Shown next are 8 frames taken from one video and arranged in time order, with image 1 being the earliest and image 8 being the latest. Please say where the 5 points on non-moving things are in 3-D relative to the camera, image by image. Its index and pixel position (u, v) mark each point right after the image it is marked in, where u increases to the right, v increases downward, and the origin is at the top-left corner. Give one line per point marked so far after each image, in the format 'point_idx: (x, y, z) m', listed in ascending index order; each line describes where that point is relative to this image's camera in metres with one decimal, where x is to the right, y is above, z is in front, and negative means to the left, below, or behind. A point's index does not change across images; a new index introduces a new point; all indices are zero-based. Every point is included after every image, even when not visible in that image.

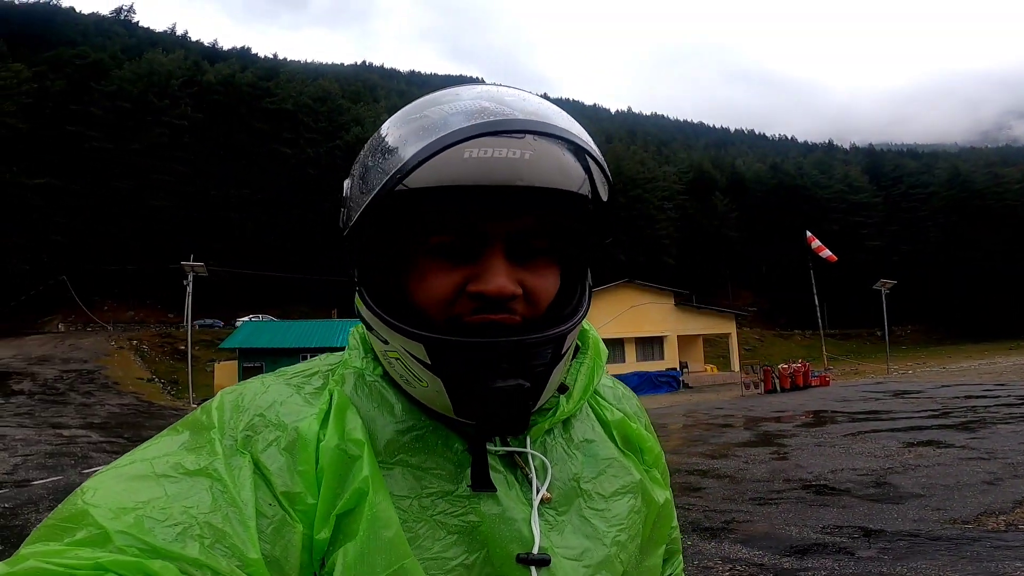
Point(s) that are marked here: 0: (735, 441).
0: (+3.1, -2.1, +8.2) m
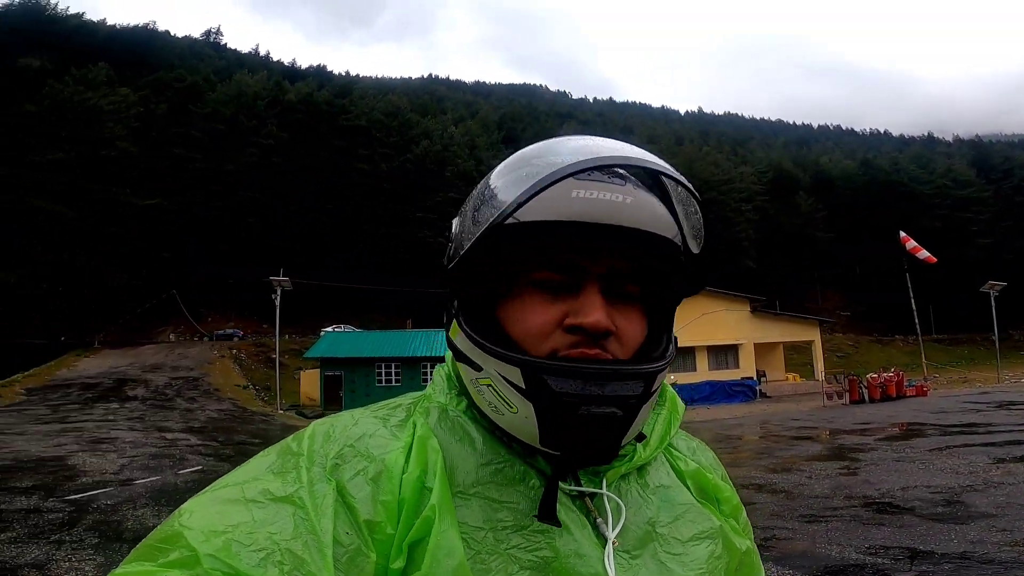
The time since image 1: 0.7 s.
0: (+3.8, -2.1, +7.7) m
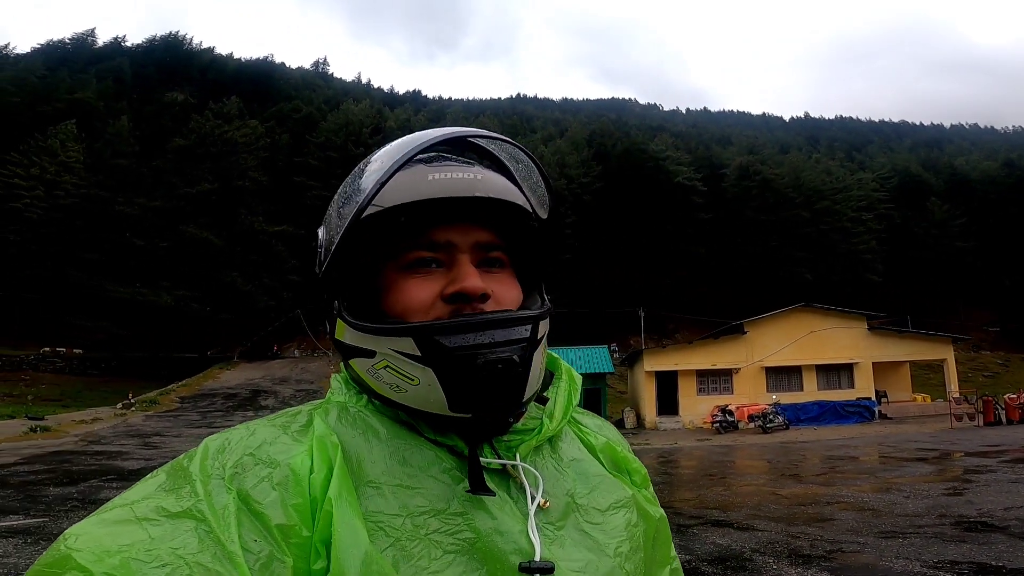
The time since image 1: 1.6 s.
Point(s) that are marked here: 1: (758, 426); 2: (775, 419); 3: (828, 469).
0: (+4.8, -2.2, +7.1) m
1: (+7.6, -4.2, +18.5) m
2: (+8.0, -4.0, +18.2) m
3: (+5.0, -2.9, +9.6) m
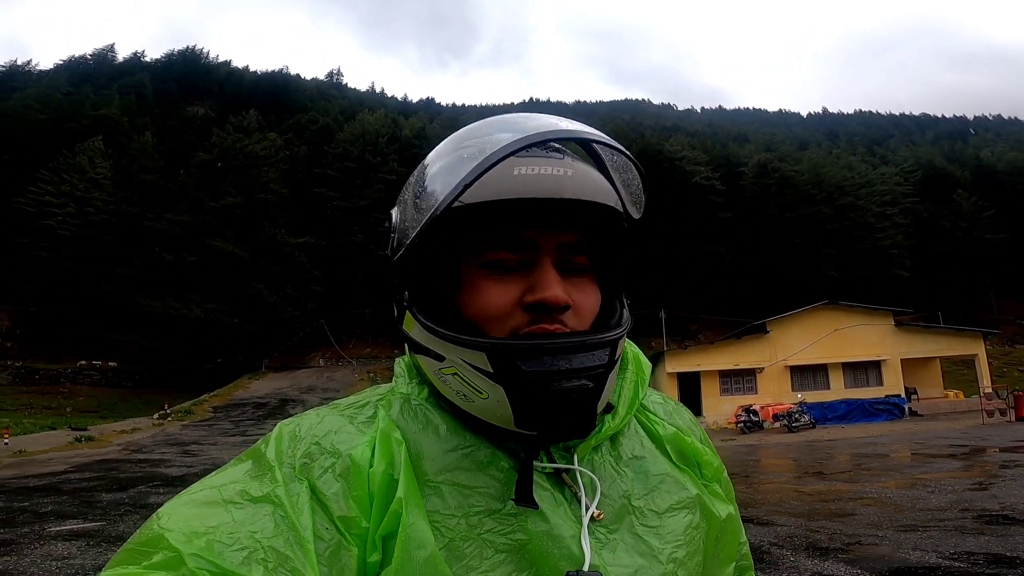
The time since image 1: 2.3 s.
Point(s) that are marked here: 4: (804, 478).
0: (+5.0, -2.2, +7.0) m
1: (+8.3, -4.2, +18.3) m
2: (+8.7, -3.9, +18.0) m
3: (+5.4, -2.8, +9.5) m
4: (+3.9, -2.5, +8.1) m
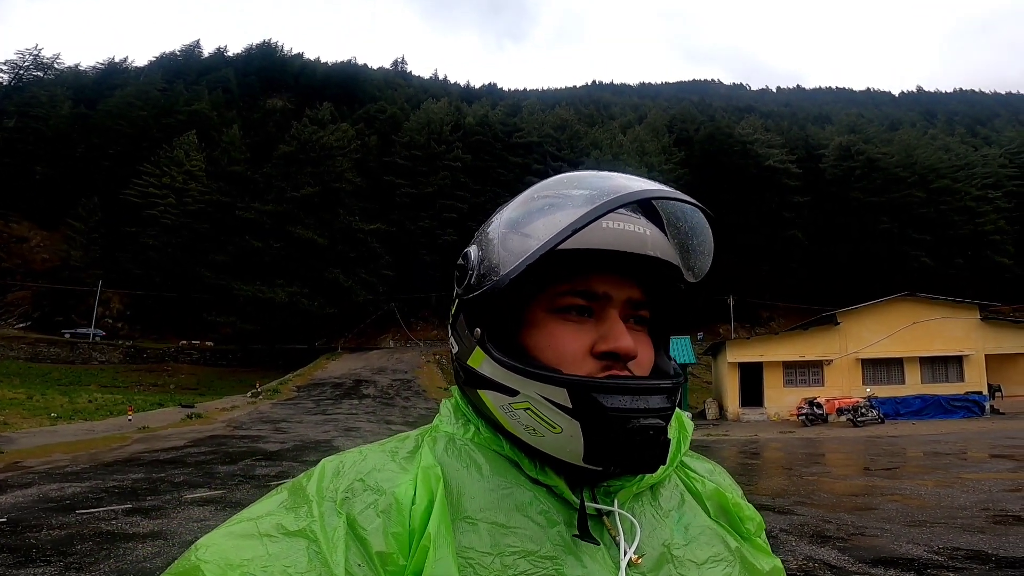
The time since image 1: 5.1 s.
0: (+5.6, -2.2, +7.0) m
1: (+10.0, -3.9, +17.9) m
2: (+10.4, -3.7, +17.5) m
3: (+6.2, -2.8, +9.5) m
4: (+4.6, -2.5, +8.1) m
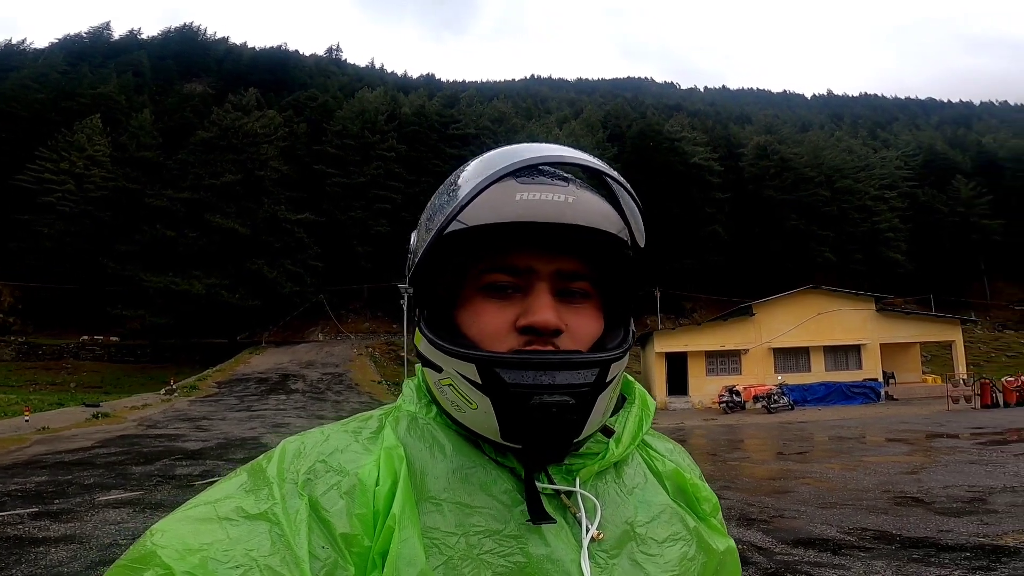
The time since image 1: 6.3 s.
0: (+4.9, -2.2, +7.7) m
1: (+8.0, -3.7, +19.1) m
2: (+8.4, -3.5, +18.7) m
3: (+5.2, -2.7, +10.2) m
4: (+3.7, -2.5, +8.7) m
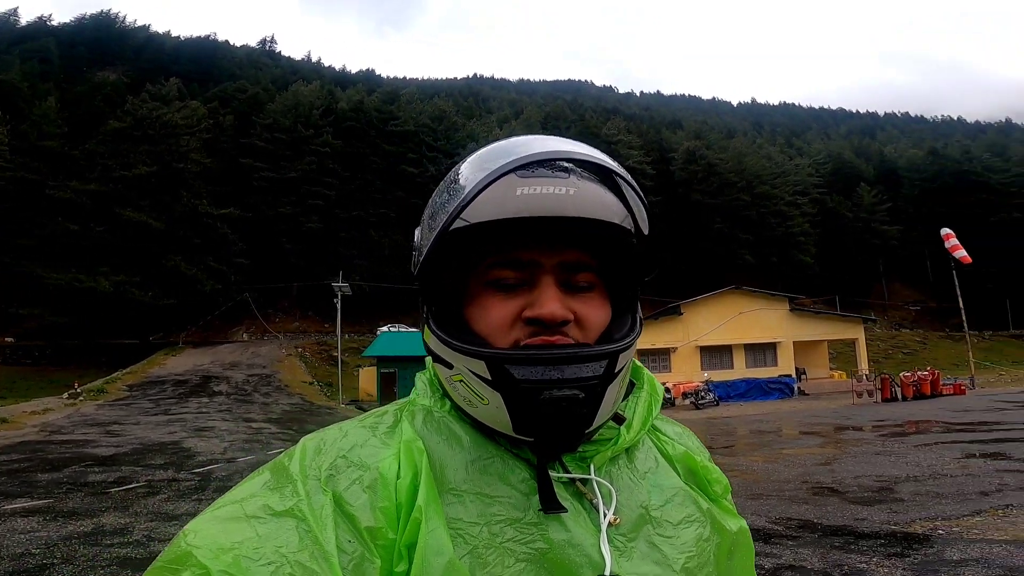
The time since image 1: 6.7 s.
0: (+4.1, -2.3, +8.4) m
1: (+6.0, -3.8, +20.1) m
2: (+6.4, -3.6, +19.7) m
3: (+4.1, -2.8, +10.9) m
4: (+2.9, -2.5, +9.3) m
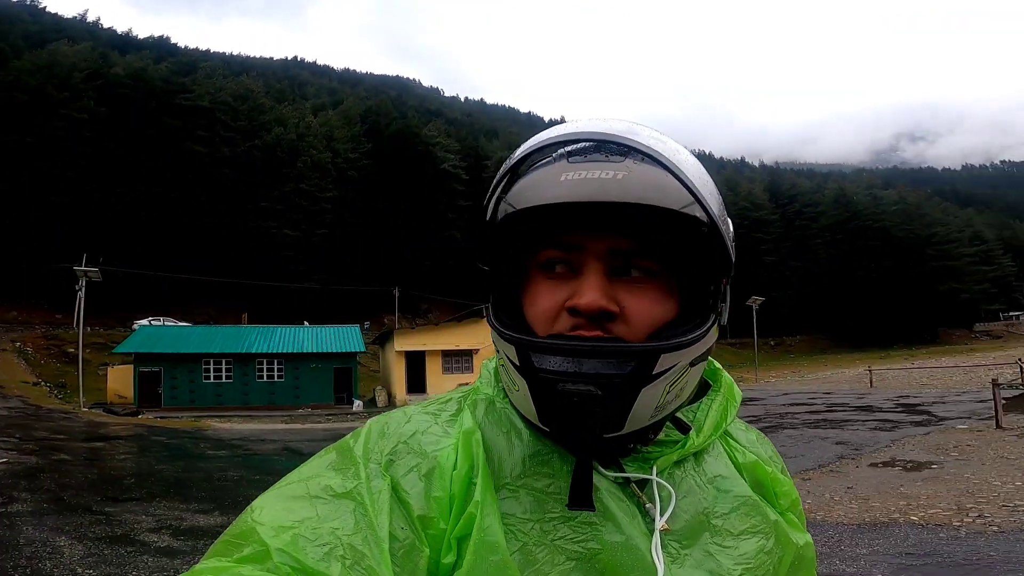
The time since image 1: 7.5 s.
0: (+1.9, -2.3, +9.1) m
1: (0.0, -3.9, +20.8) m
2: (+0.5, -3.7, +20.6) m
3: (+1.1, -2.9, +11.5) m
4: (+0.5, -2.6, +9.5) m
